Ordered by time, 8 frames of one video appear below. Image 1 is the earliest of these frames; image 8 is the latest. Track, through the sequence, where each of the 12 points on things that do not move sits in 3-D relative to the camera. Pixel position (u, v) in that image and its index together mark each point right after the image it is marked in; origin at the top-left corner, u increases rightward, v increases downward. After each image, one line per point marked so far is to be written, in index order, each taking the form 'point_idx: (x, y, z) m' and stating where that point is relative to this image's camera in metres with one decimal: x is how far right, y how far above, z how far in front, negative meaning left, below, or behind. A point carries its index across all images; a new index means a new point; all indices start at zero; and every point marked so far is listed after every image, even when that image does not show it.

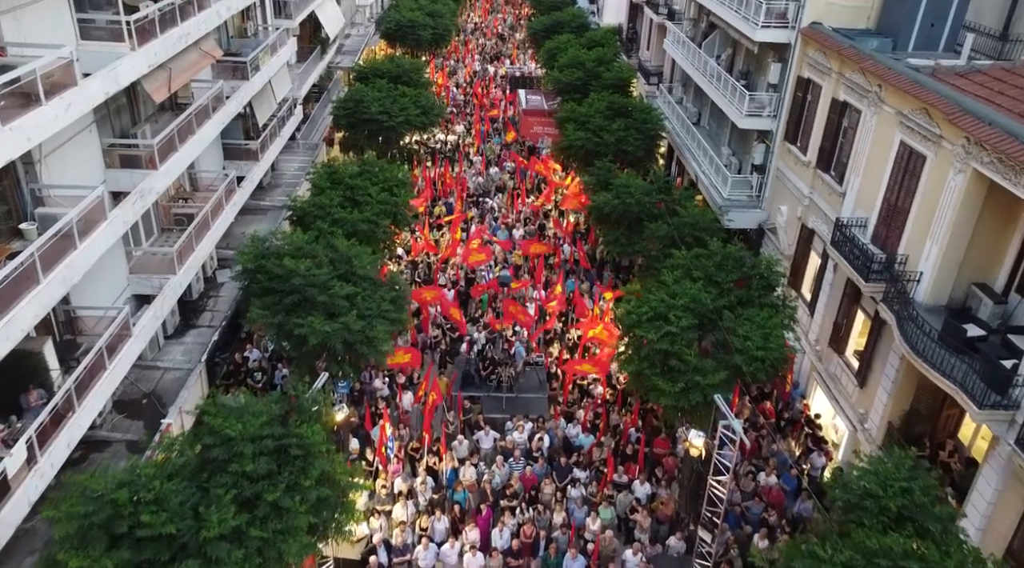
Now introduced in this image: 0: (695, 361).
0: (+3.5, -1.5, +16.0) m
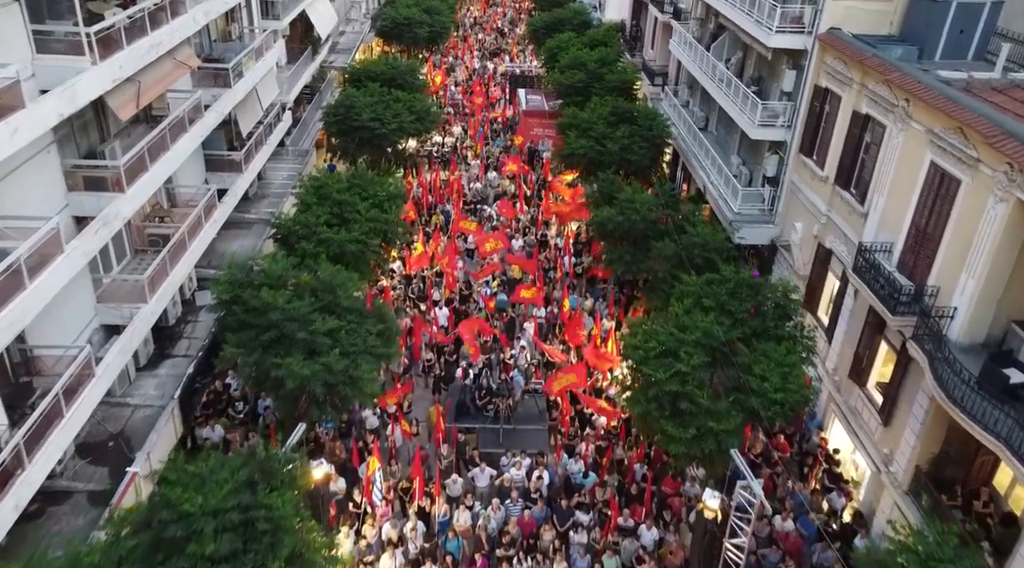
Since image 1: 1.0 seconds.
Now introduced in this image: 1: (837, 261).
0: (+3.4, -2.1, +14.7) m
1: (+7.6, +0.6, +19.6) m
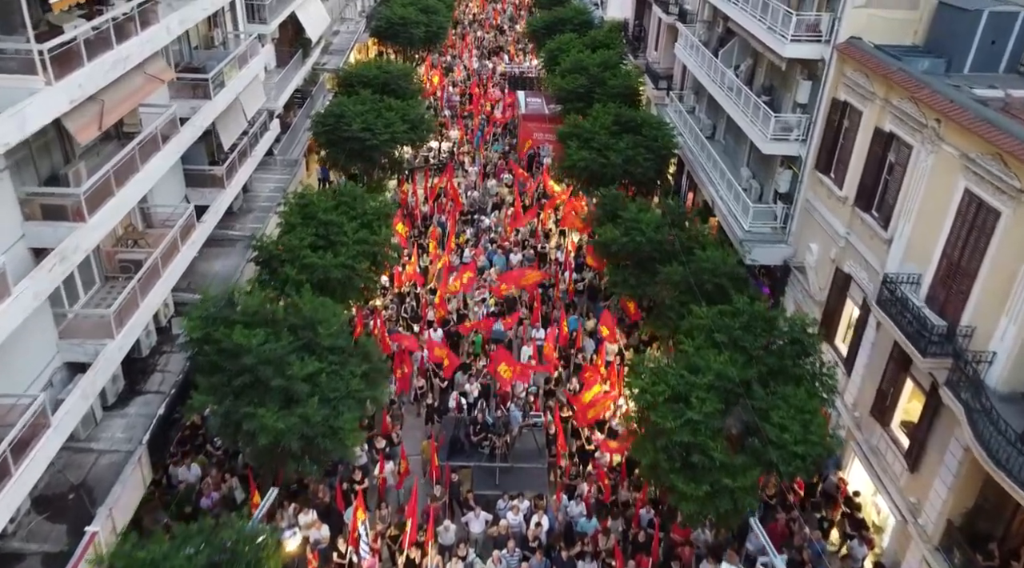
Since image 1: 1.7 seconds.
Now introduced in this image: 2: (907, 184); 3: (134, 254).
0: (+3.3, -2.8, +13.4) m
1: (+7.5, -0.1, +18.3) m
2: (+7.6, +1.9, +16.2) m
3: (-8.0, +0.6, +17.8) m
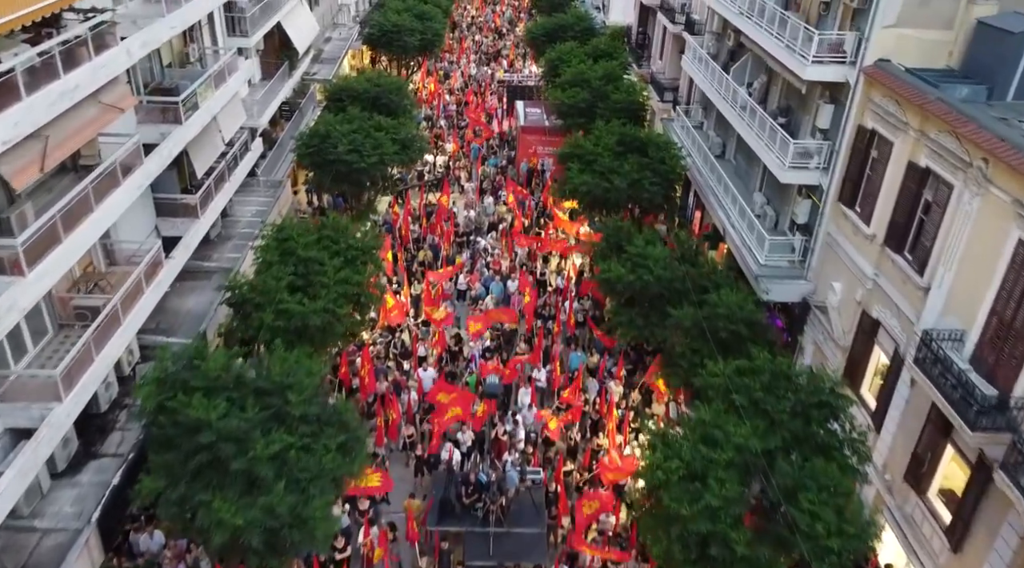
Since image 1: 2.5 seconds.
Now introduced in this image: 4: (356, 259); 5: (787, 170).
0: (+3.2, -3.7, +11.8) m
1: (+7.4, -1.0, +16.7) m
2: (+7.5, +1.0, +14.6) m
3: (-8.1, -0.3, +16.2) m
4: (-3.6, +0.6, +19.3) m
5: (+6.4, +2.6, +19.6) m
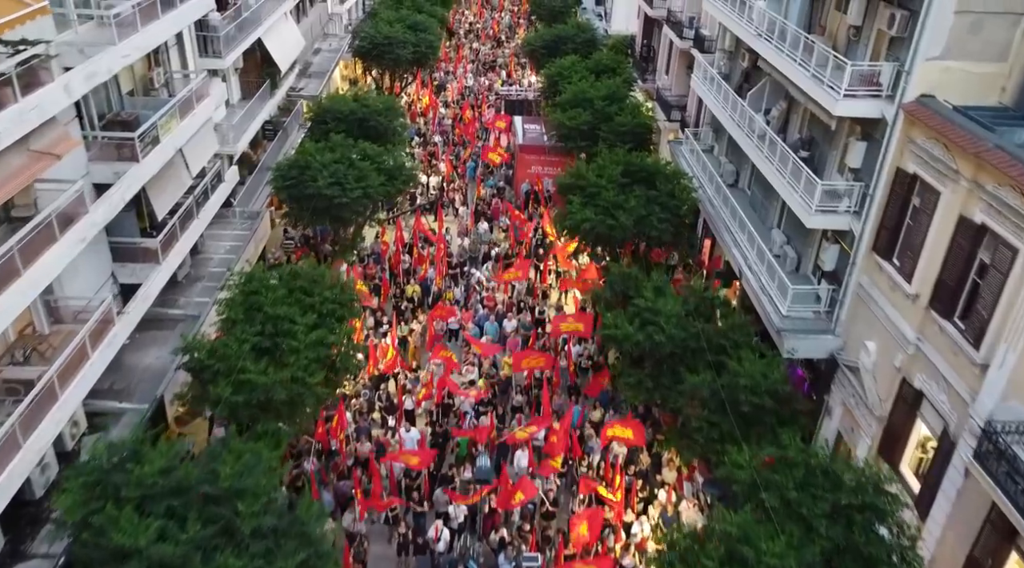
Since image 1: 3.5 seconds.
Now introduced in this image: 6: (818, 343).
0: (+3.1, -4.9, +9.7) m
1: (+7.3, -2.2, +14.7) m
2: (+7.4, -0.2, +12.5) m
3: (-8.2, -1.5, +14.2) m
4: (-3.7, -0.6, +17.3) m
5: (+6.3, +1.5, +17.6) m
6: (+6.5, -1.3, +18.0) m
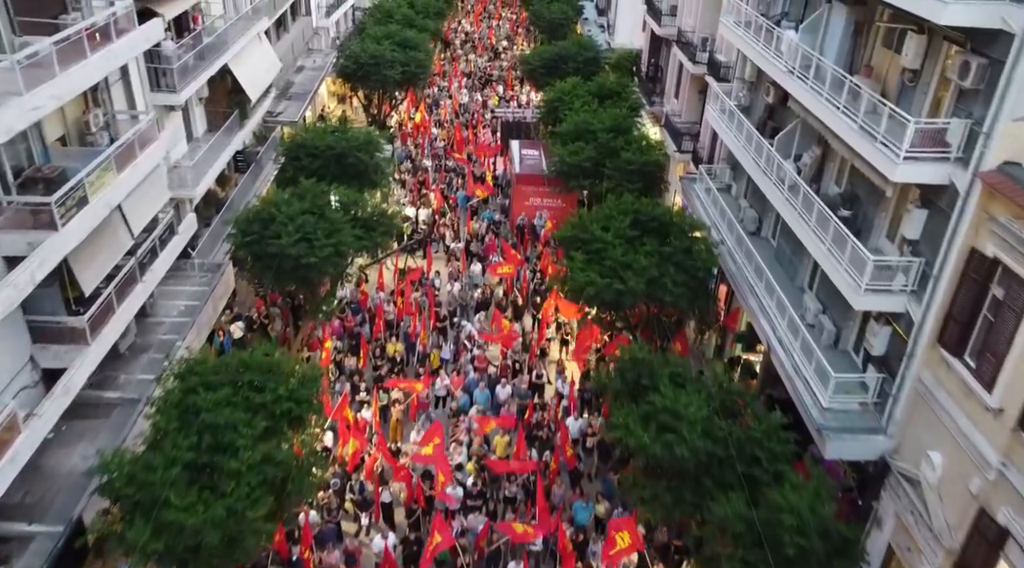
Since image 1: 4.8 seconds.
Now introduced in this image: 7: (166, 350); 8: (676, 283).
0: (+3.0, -6.5, +6.9) m
1: (+7.1, -3.8, +11.8) m
2: (+7.3, -1.8, +9.7) m
3: (-8.3, -3.1, +11.3) m
4: (-3.8, -2.2, +14.4) m
5: (+6.1, -0.2, +14.7) m
6: (+6.4, -2.9, +15.2) m
7: (-7.8, -1.5, +19.1) m
8: (+3.7, 0.0, +19.2) m
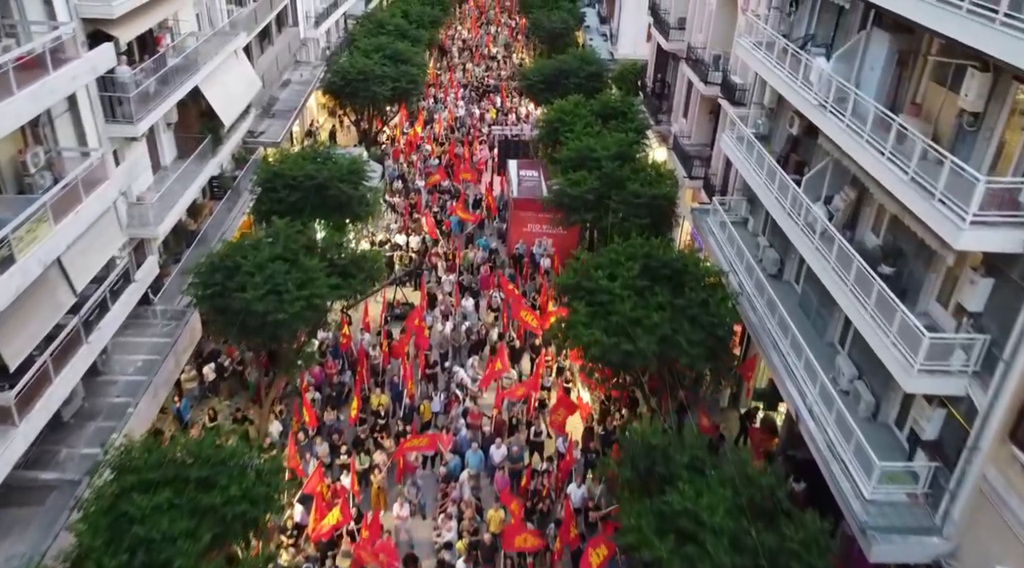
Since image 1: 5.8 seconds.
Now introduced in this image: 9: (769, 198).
0: (+2.9, -7.7, +4.7) m
1: (+7.0, -5.0, +9.7) m
2: (+7.2, -3.0, +7.6) m
3: (-8.4, -4.2, +9.1) m
4: (-3.9, -3.4, +12.3) m
5: (+6.0, -1.3, +12.6) m
6: (+6.3, -4.1, +13.0) m
7: (-7.9, -2.7, +16.9) m
8: (+3.6, -1.2, +17.1) m
9: (+5.9, +1.9, +19.3) m
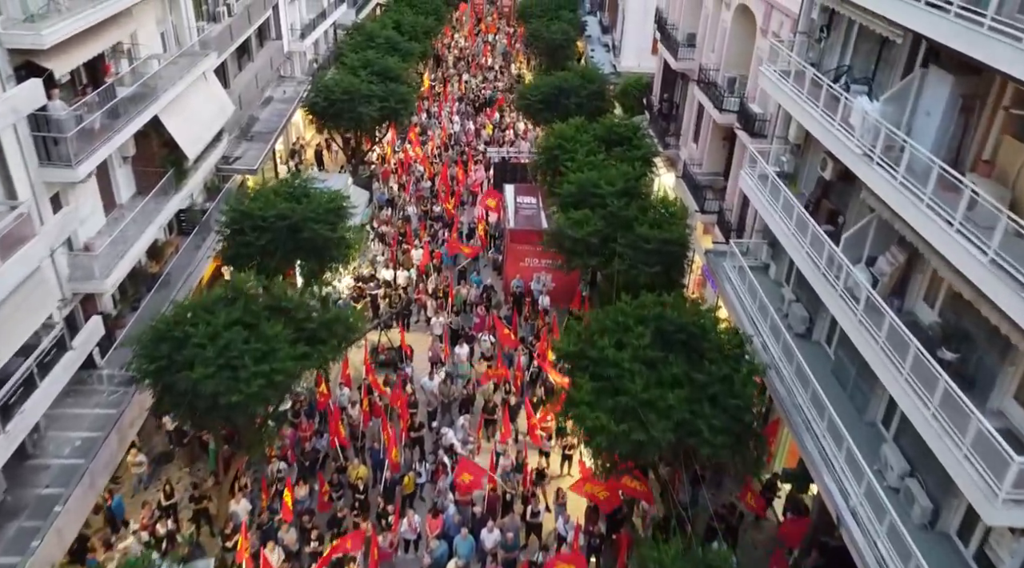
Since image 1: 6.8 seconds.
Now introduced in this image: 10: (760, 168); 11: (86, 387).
0: (+2.7, -9.0, +2.3) m
1: (+6.9, -6.3, +7.3) m
2: (+7.0, -4.3, +5.2) m
3: (-8.6, -5.5, +6.8) m
4: (-4.1, -4.7, +9.9) m
5: (+5.9, -2.7, +10.2) m
6: (+6.1, -5.4, +10.6) m
7: (-8.1, -3.9, +14.5) m
8: (+3.5, -2.5, +14.7) m
9: (+5.8, +0.6, +16.9) m
10: (+5.8, +2.6, +19.4) m
11: (-8.9, -2.1, +17.6) m
